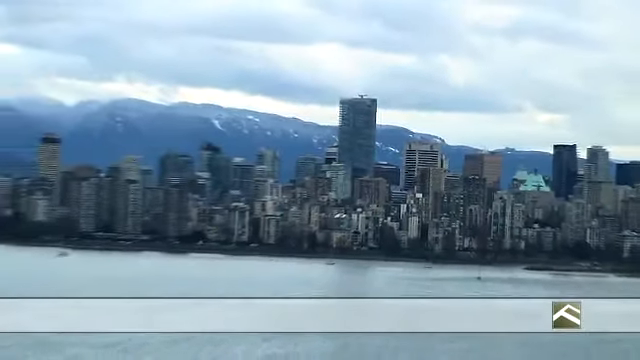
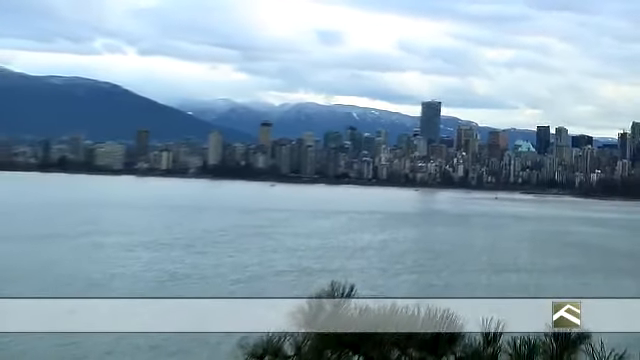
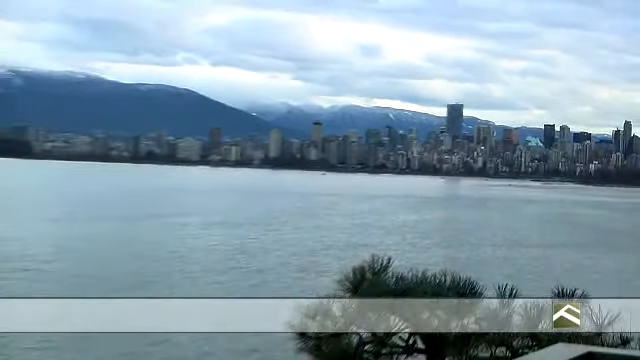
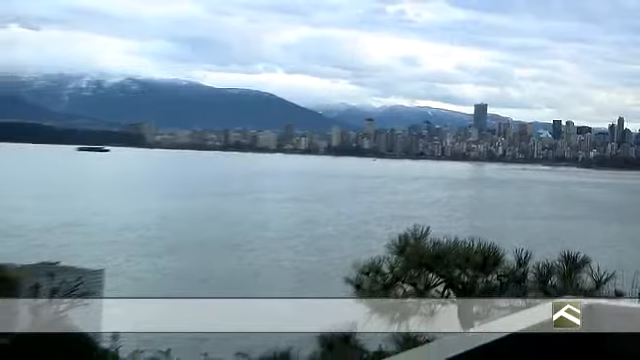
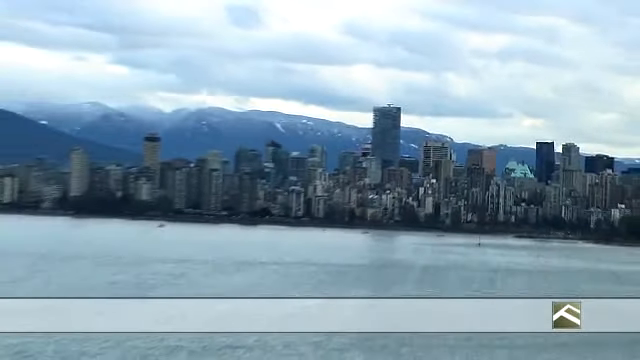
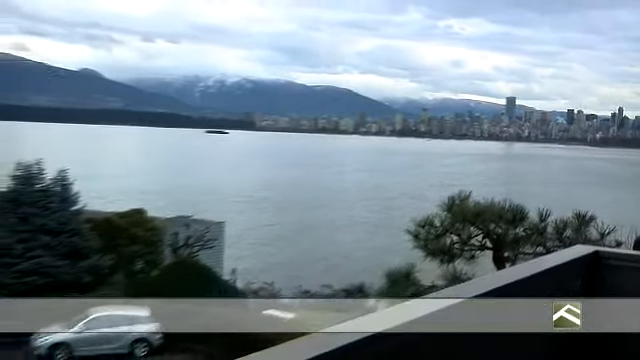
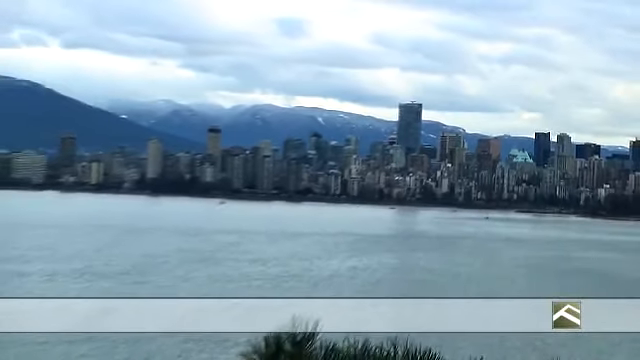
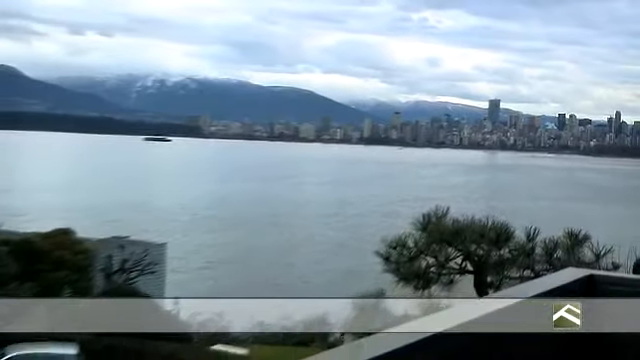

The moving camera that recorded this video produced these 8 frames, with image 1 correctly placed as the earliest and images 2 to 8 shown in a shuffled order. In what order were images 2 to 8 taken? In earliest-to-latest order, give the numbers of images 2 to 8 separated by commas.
5, 7, 2, 3, 4, 8, 6
